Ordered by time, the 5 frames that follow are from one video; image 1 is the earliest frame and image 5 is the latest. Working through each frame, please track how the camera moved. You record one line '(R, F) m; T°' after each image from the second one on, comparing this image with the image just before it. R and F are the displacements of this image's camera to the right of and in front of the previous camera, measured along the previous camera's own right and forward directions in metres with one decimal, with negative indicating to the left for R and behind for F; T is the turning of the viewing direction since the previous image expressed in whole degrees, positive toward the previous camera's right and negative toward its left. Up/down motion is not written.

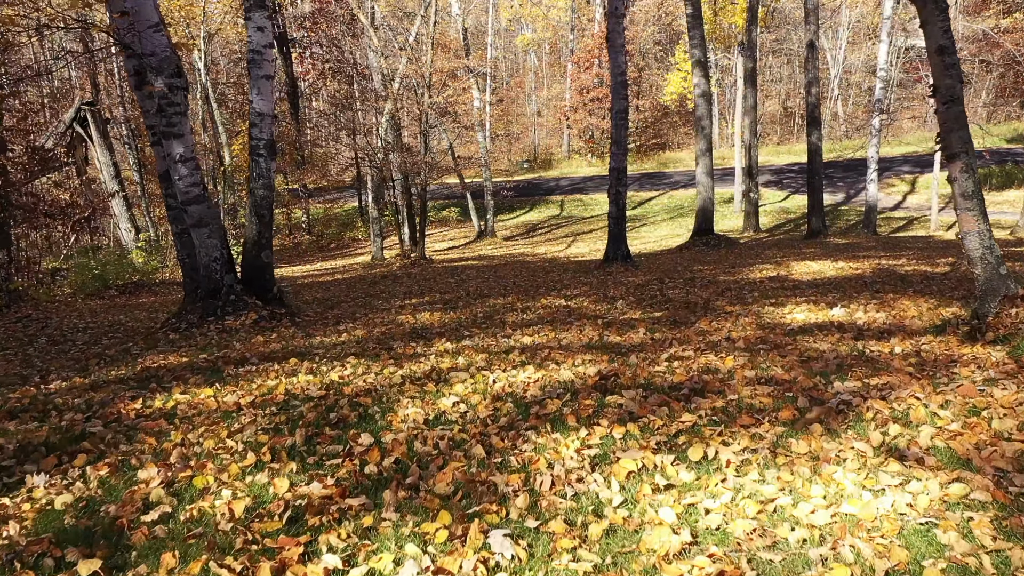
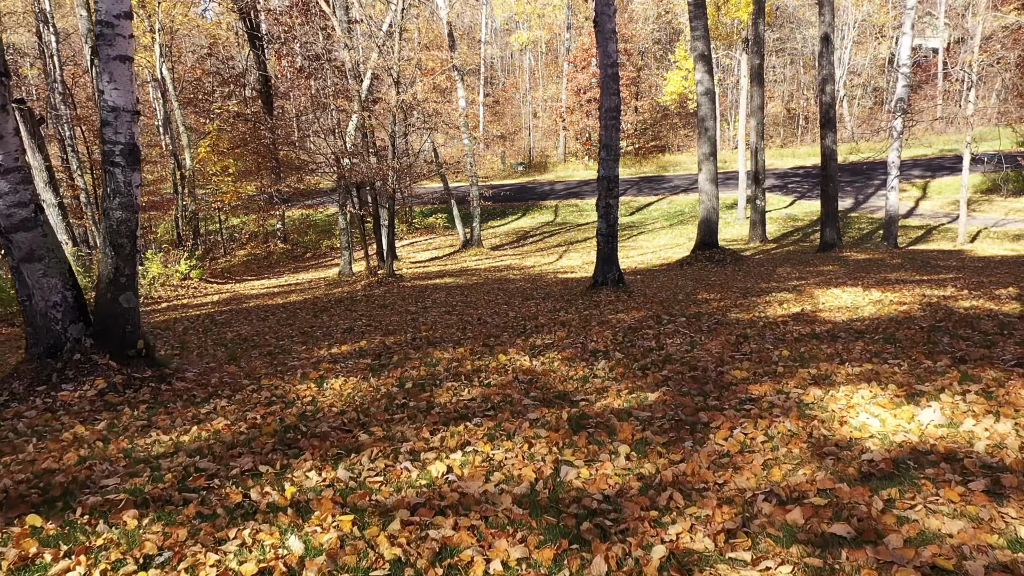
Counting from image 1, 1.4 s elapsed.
(+0.3, +2.1) m; 0°
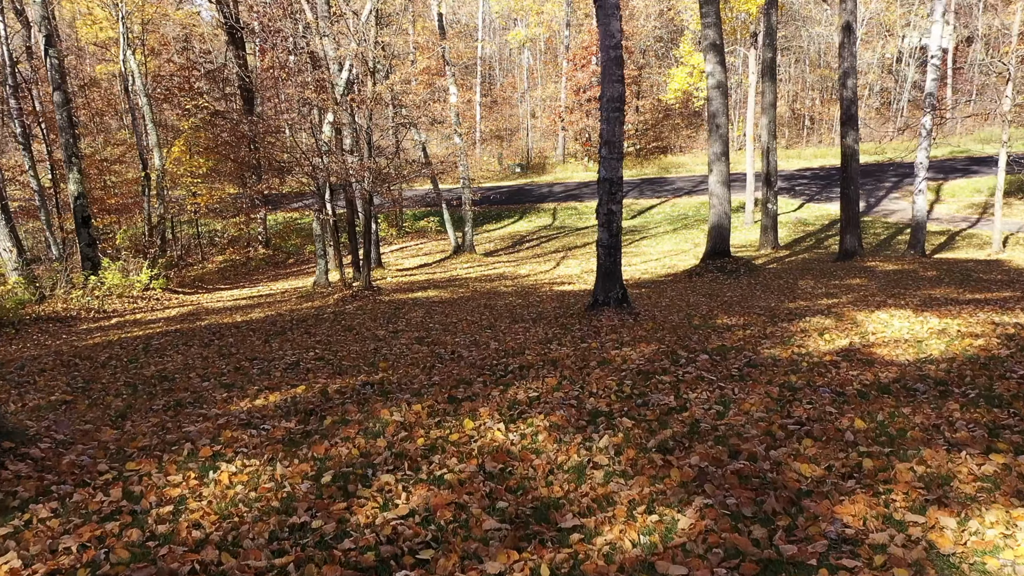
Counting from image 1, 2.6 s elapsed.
(+0.1, +1.7) m; 0°
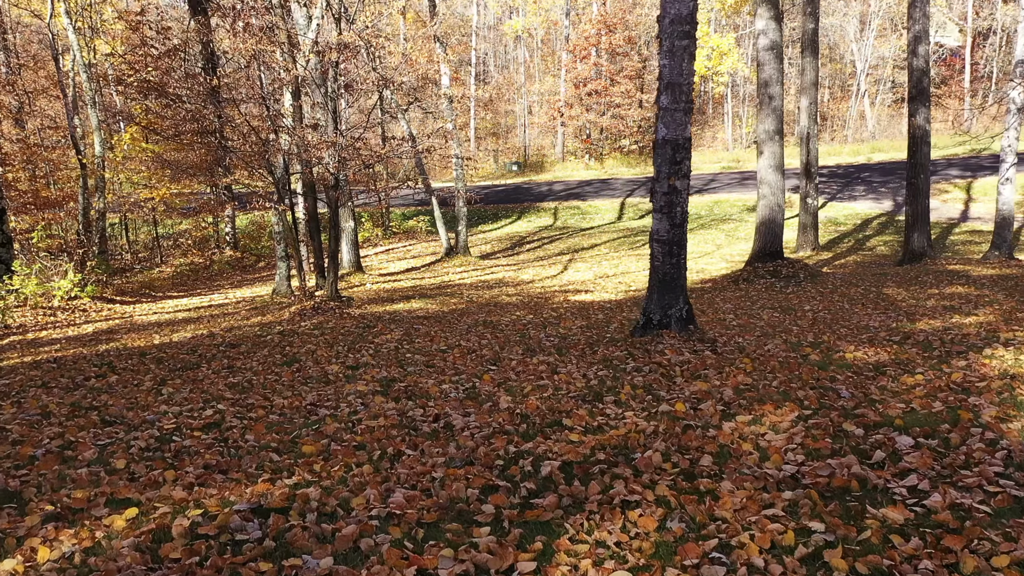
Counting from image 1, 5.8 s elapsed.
(-0.2, +3.2) m; 0°
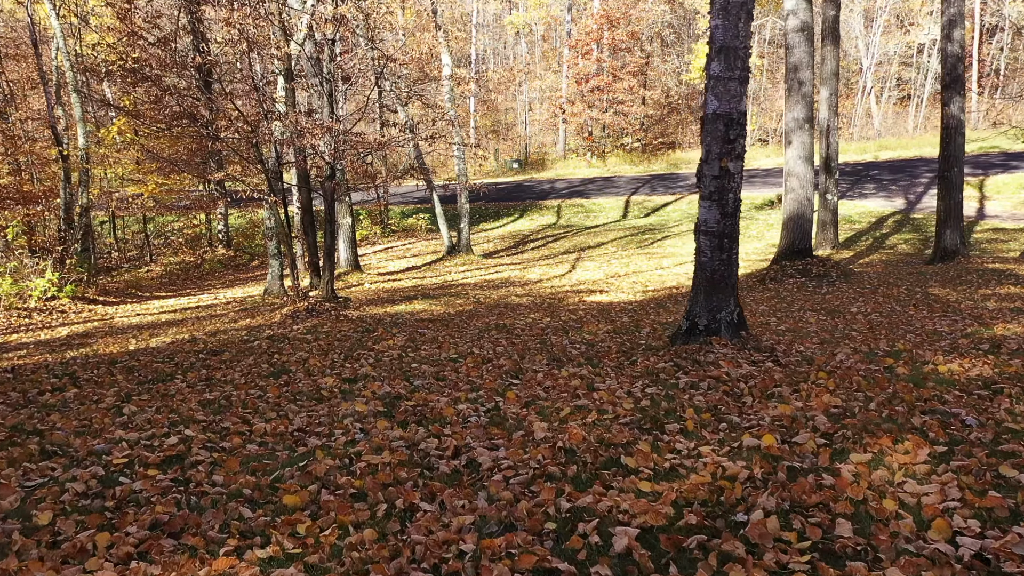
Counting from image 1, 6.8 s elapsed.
(-0.2, +1.0) m; 0°
